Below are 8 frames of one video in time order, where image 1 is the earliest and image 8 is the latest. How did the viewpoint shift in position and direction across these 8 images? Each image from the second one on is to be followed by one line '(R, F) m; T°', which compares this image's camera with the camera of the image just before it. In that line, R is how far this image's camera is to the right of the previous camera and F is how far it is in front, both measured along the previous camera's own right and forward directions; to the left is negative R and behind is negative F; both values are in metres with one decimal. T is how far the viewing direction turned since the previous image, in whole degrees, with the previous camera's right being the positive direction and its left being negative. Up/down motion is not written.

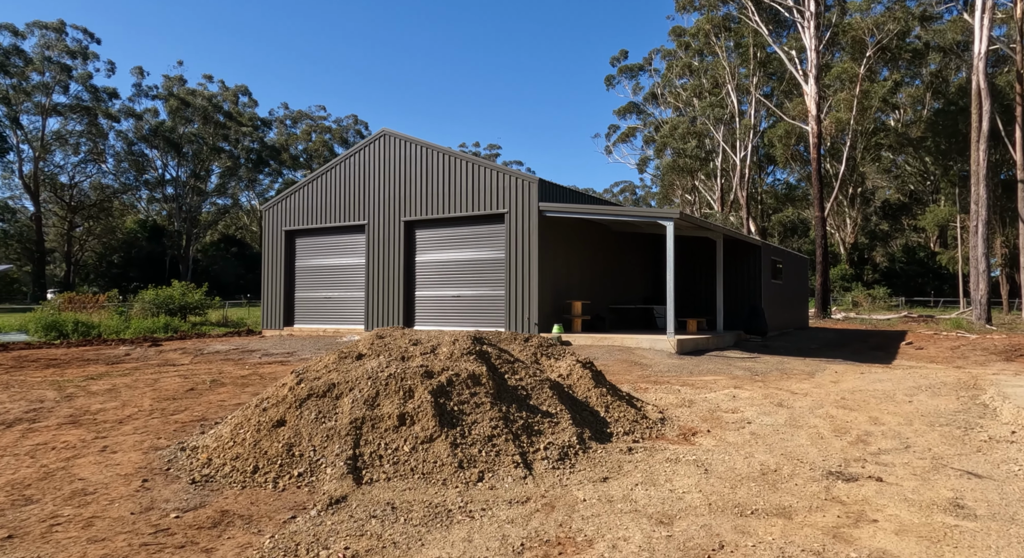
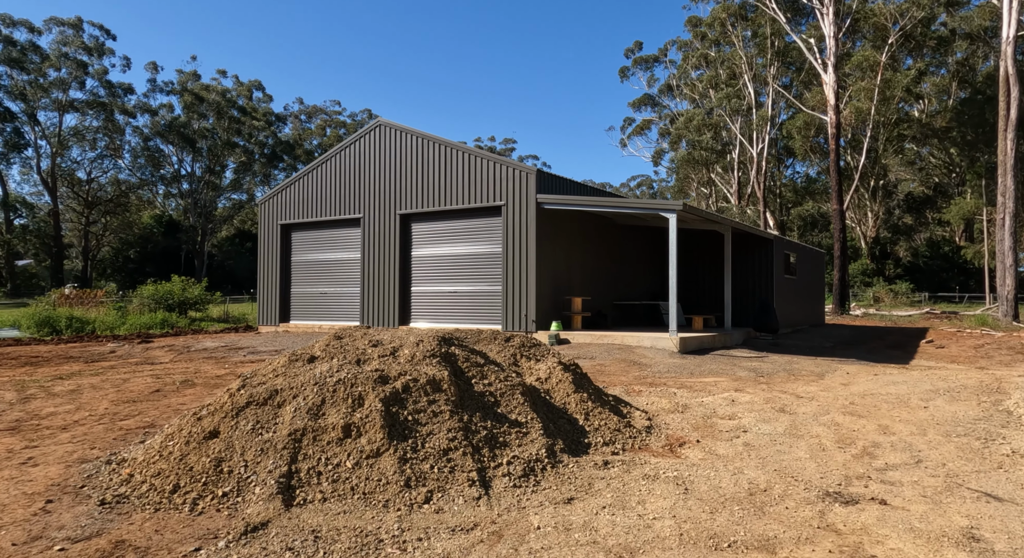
(+0.4, +0.5) m; -1°
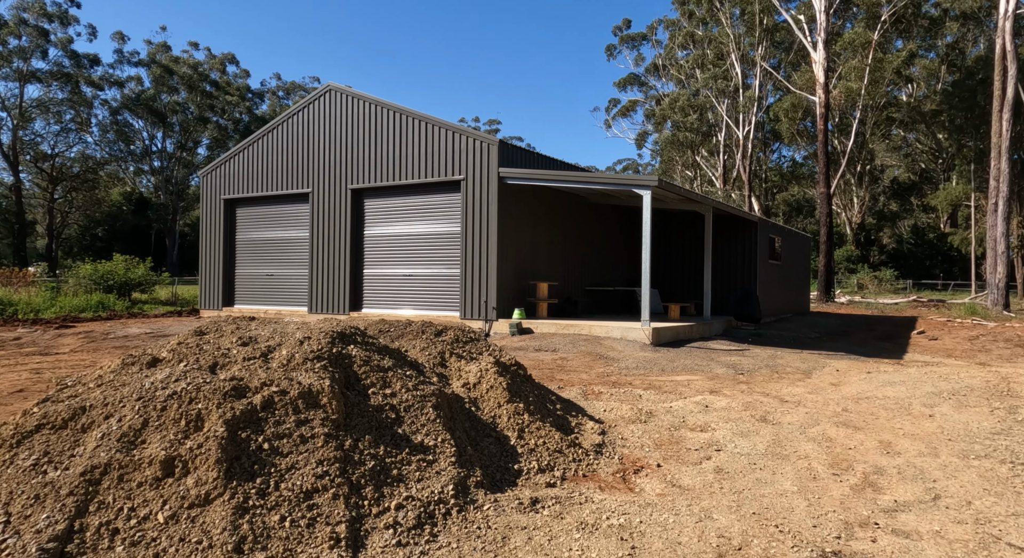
(+0.4, +1.2) m; +1°
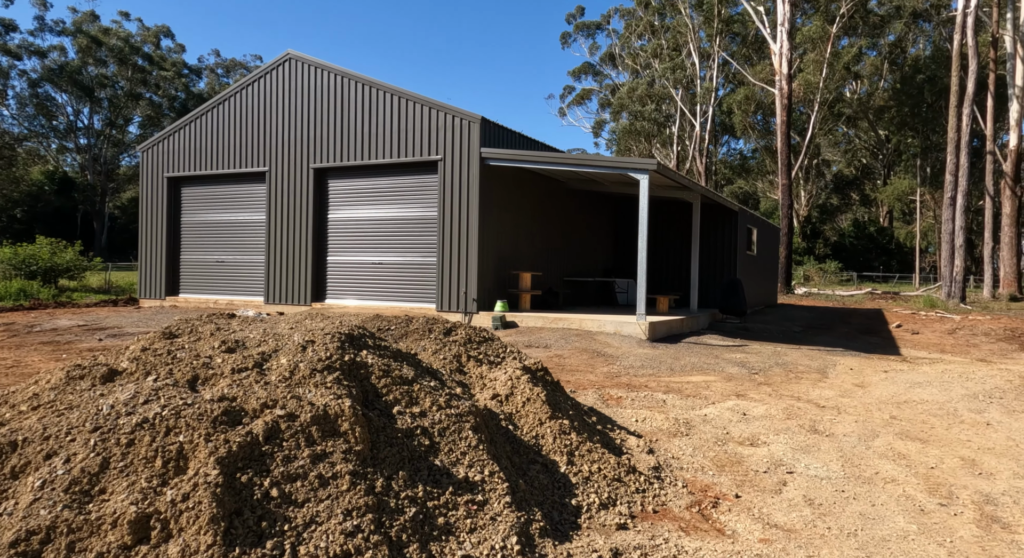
(-0.5, +0.9) m; +4°
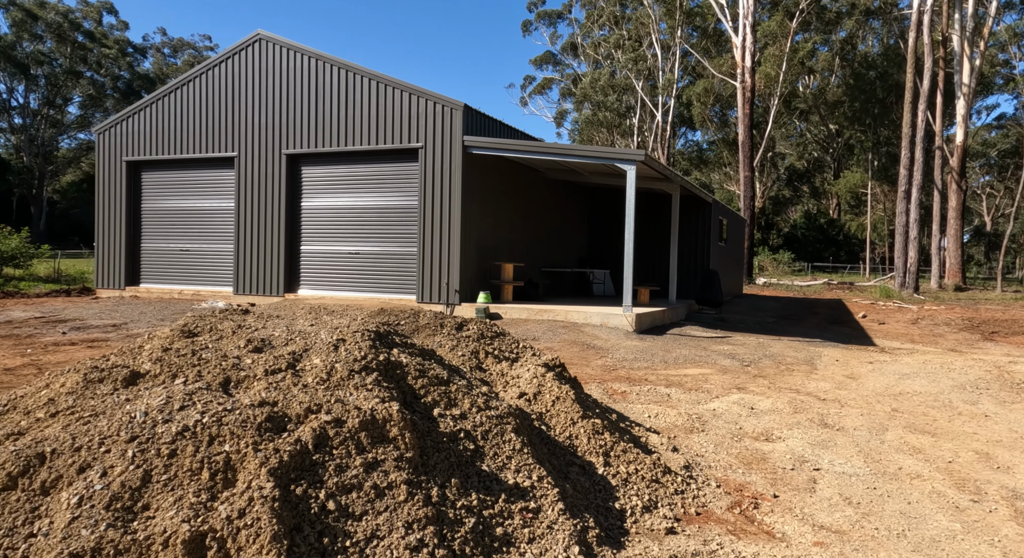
(-0.4, +0.2) m; +3°
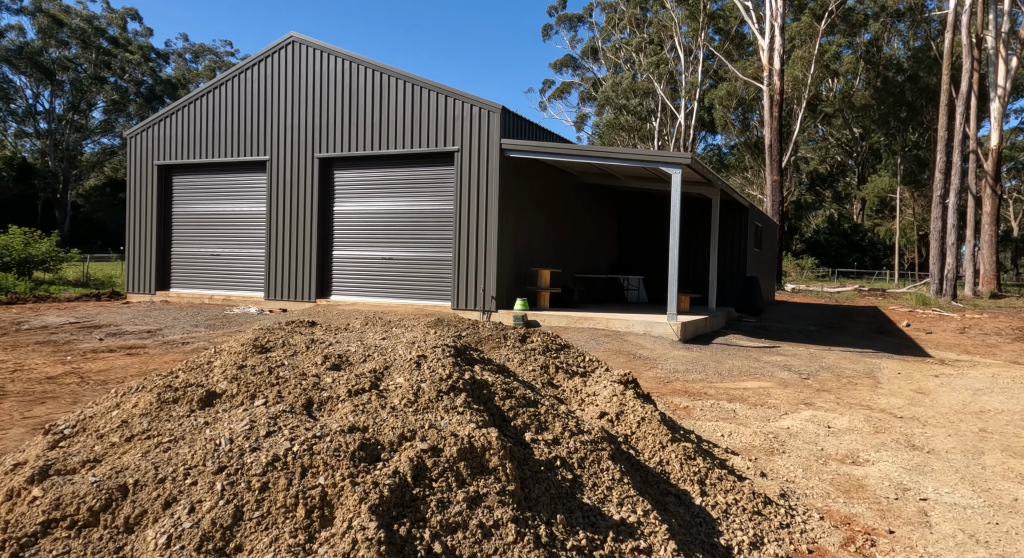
(-0.3, +0.3) m; -1°
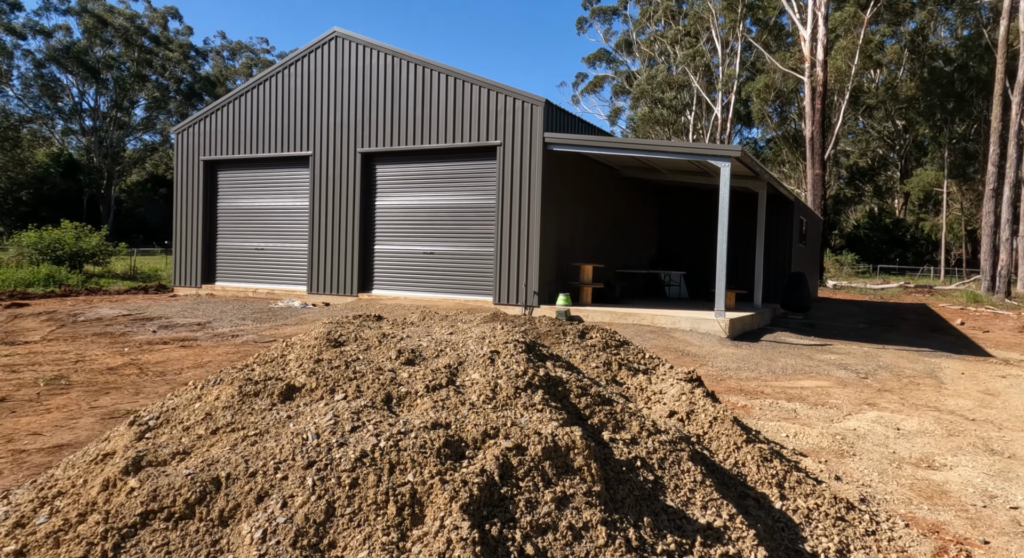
(-0.2, +0.1) m; -2°
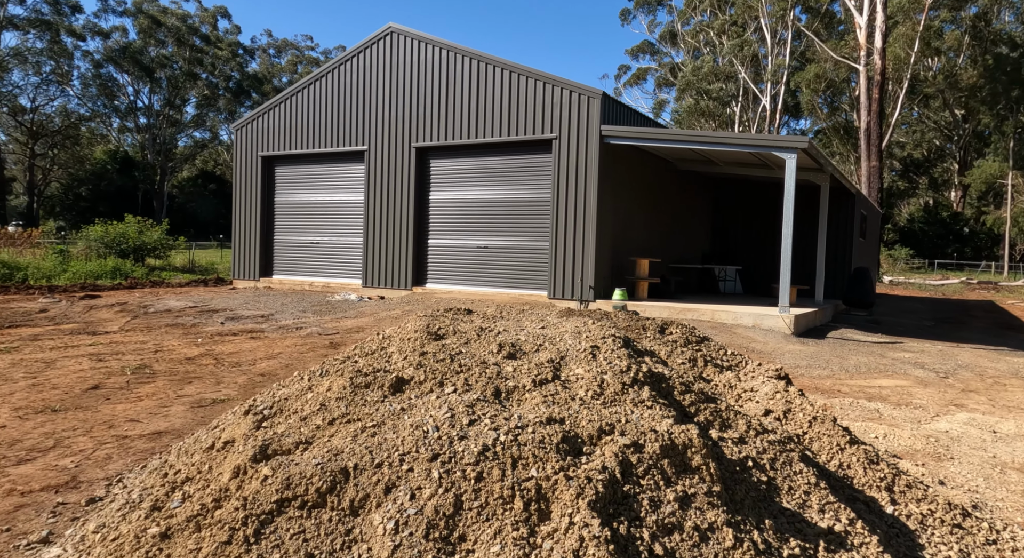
(-0.2, +0.1) m; -3°
